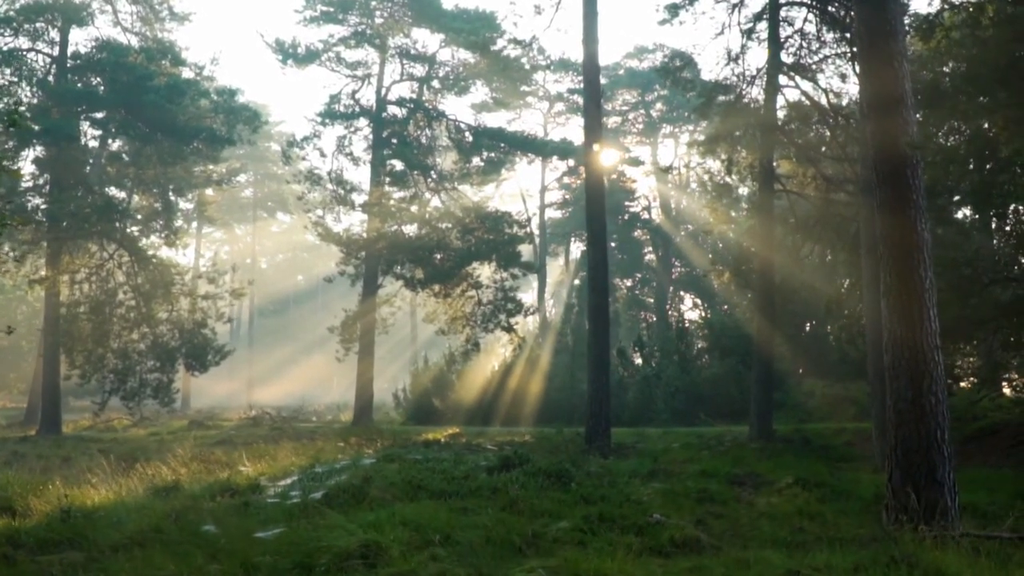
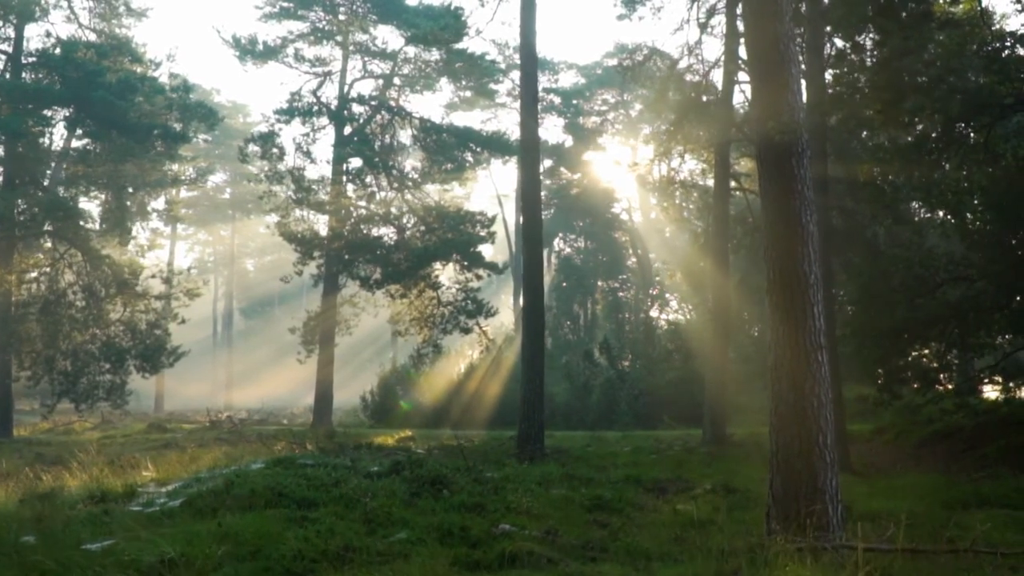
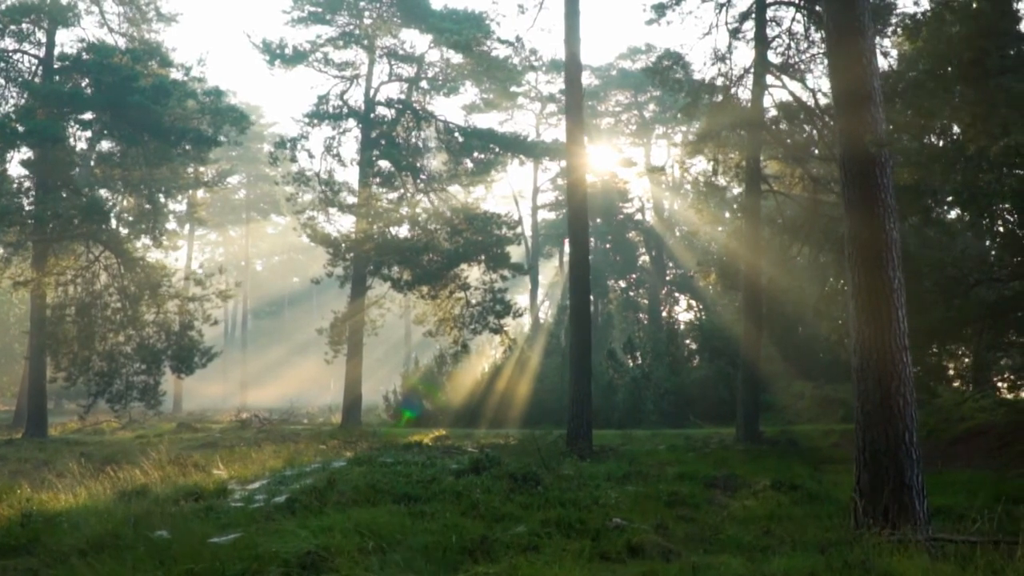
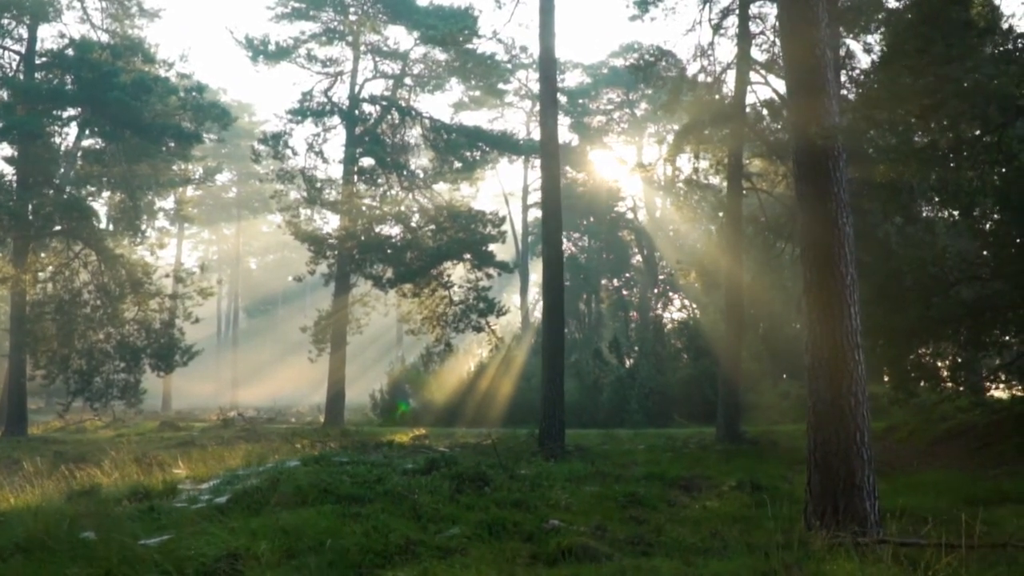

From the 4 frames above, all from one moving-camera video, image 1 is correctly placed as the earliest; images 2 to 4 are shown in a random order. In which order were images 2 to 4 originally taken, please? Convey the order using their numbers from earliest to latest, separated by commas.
3, 4, 2
